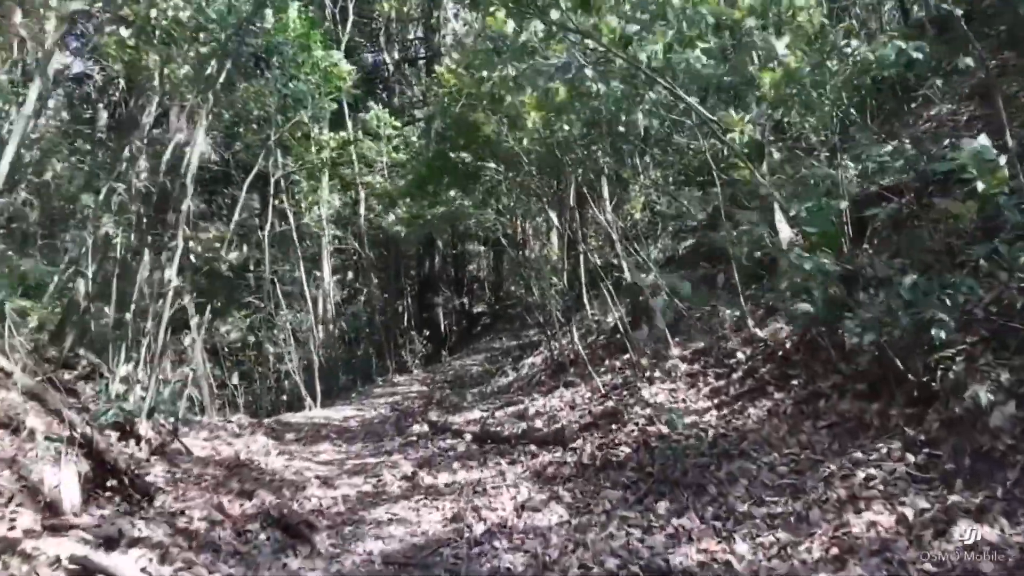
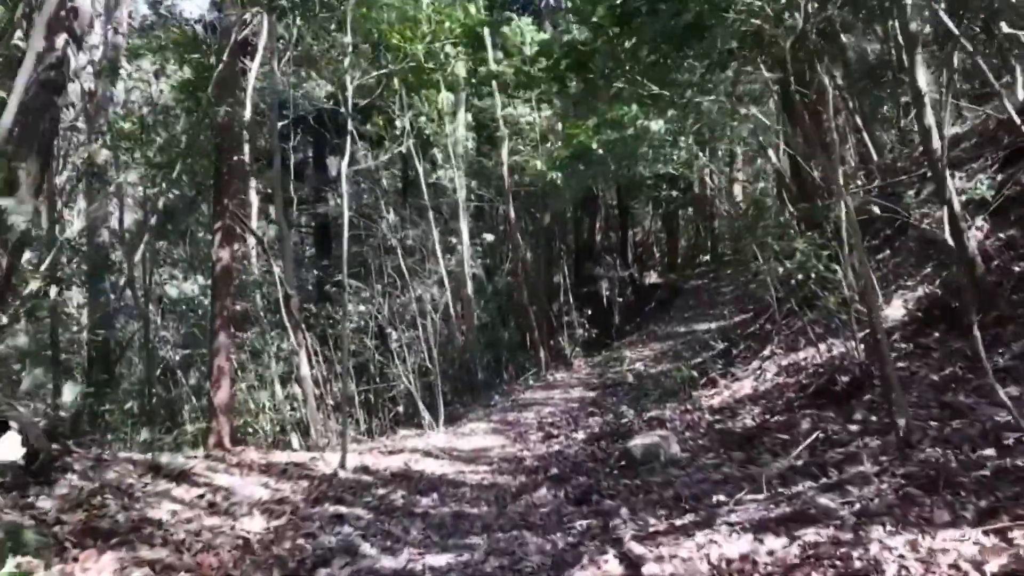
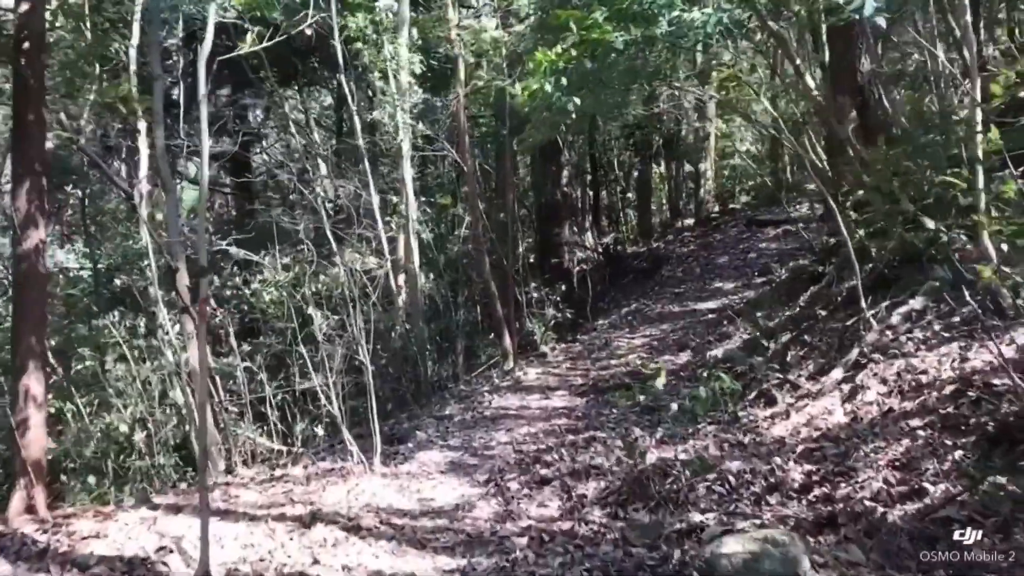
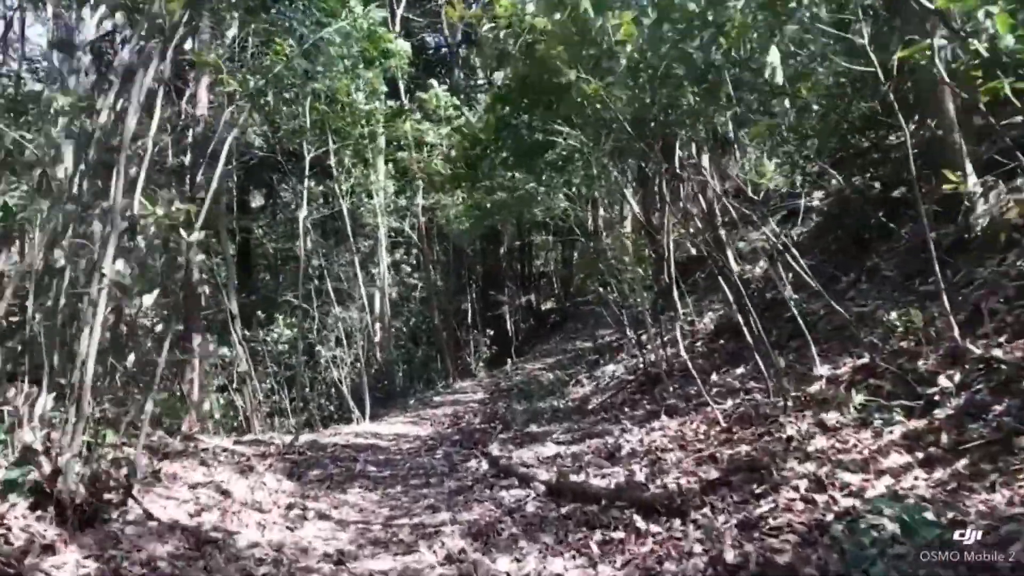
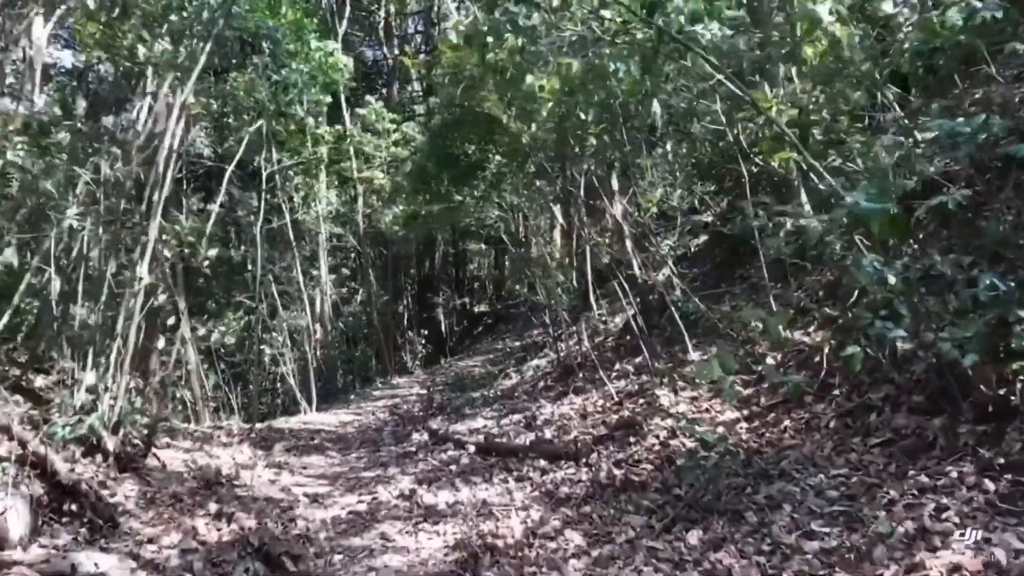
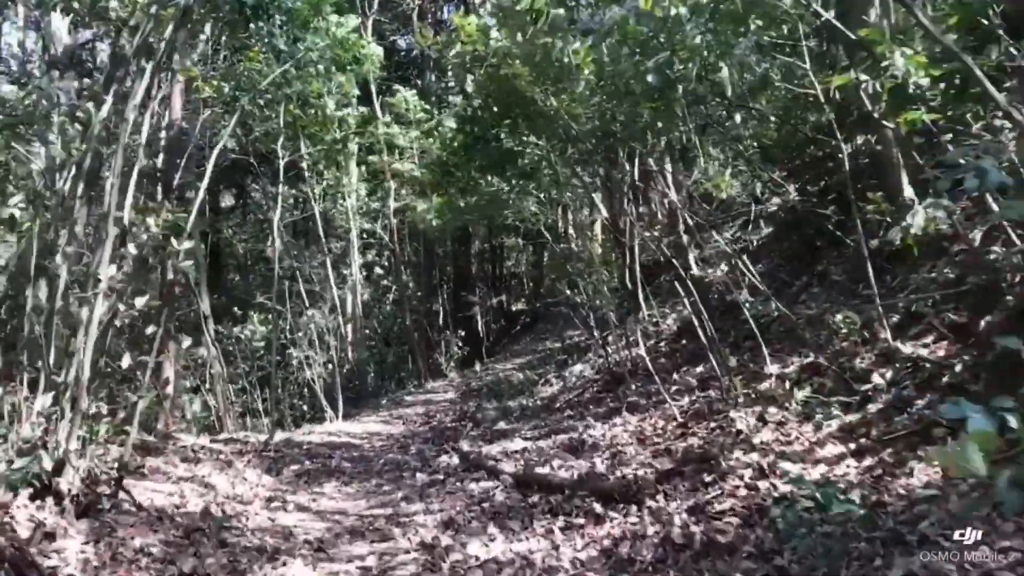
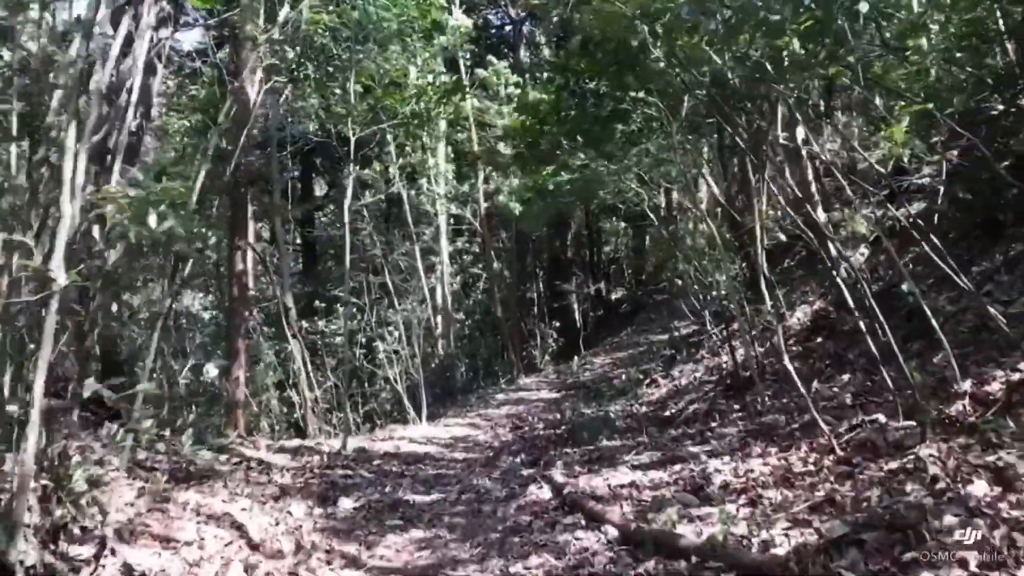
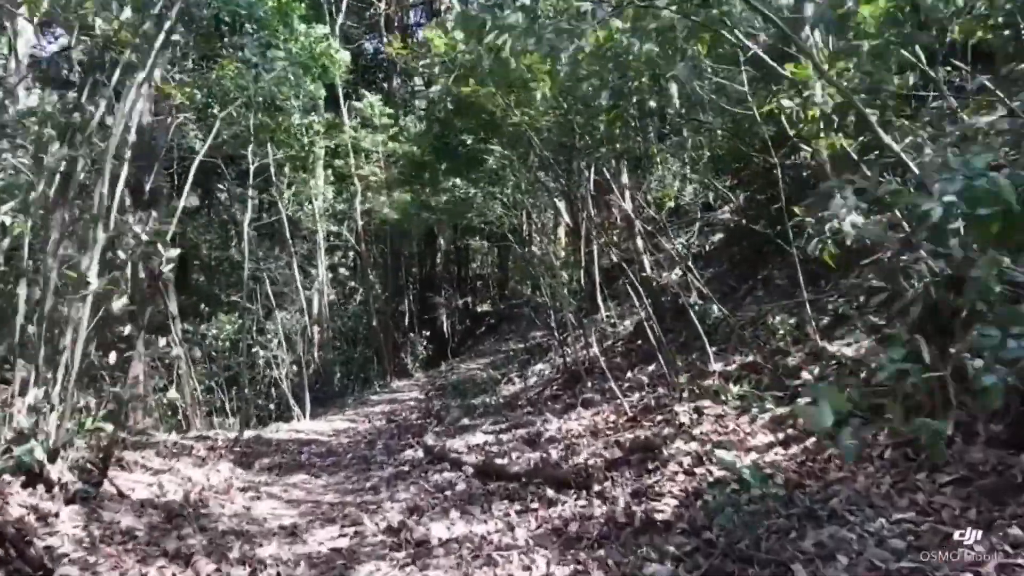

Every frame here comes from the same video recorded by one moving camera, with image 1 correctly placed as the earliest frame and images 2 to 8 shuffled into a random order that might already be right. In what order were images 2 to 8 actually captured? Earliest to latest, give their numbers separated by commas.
5, 8, 6, 4, 7, 2, 3
